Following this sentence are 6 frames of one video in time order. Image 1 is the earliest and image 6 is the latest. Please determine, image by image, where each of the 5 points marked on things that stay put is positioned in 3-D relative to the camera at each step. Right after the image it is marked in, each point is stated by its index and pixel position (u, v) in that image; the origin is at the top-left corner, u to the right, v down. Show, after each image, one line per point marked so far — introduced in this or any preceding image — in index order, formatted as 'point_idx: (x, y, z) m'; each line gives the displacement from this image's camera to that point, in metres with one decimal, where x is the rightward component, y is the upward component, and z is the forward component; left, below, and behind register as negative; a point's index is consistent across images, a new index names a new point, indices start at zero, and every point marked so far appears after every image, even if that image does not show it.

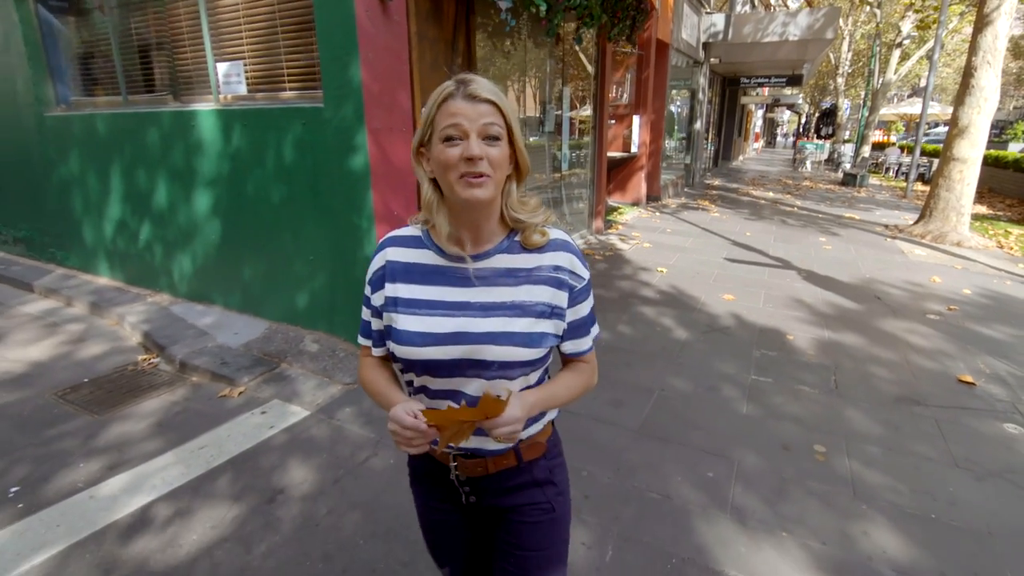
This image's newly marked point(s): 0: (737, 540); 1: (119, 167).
0: (+1.2, -1.3, +2.7) m
1: (-4.1, +1.3, +5.6) m
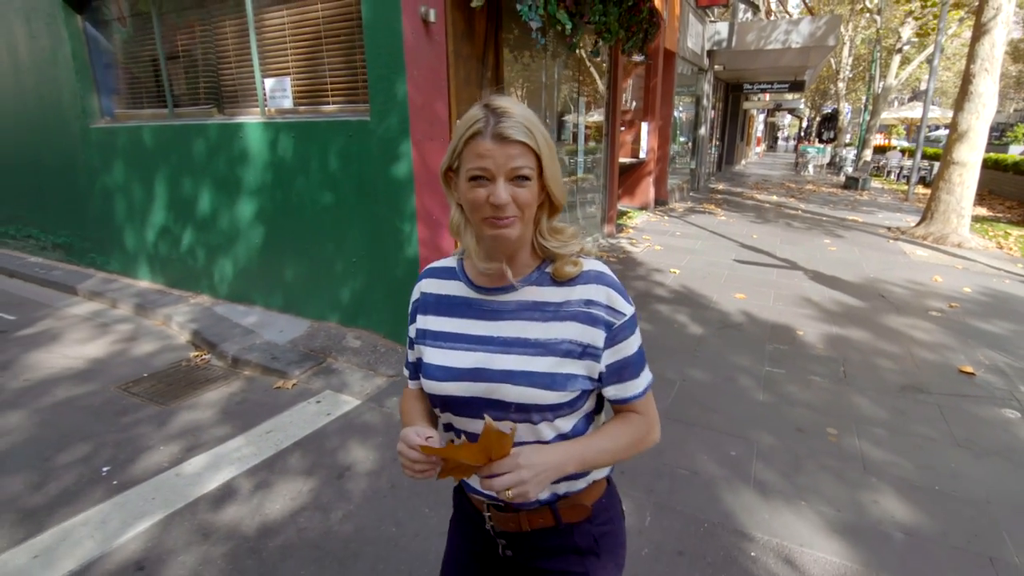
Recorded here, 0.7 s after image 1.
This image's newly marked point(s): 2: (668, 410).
0: (+1.4, -1.3, +3.0) m
1: (-3.8, +1.2, +5.9) m
2: (+1.2, -0.9, +4.0) m
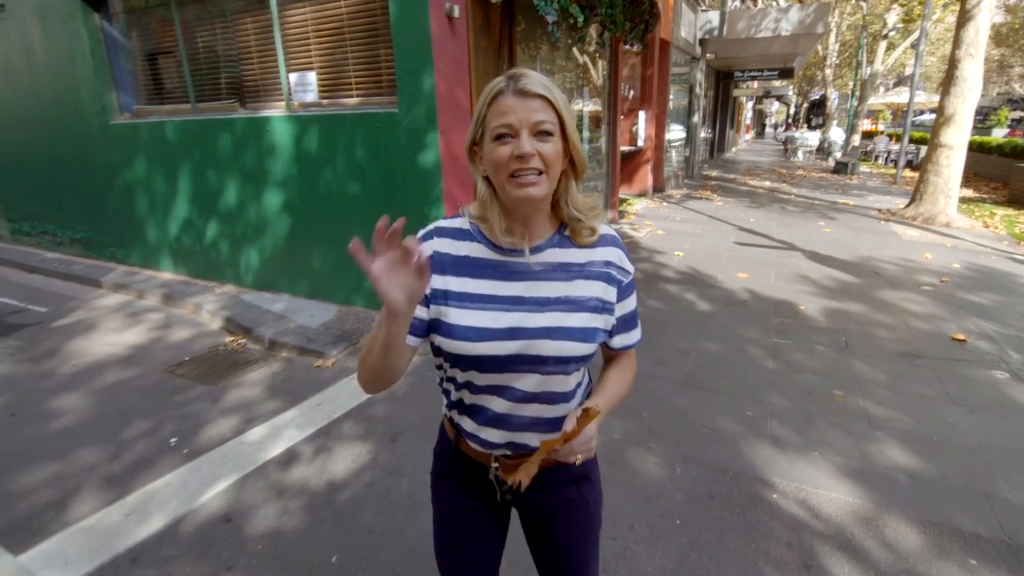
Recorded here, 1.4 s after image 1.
0: (+1.7, -1.1, +3.3) m
1: (-3.7, +1.4, +6.1) m
2: (+1.4, -0.7, +4.3) m
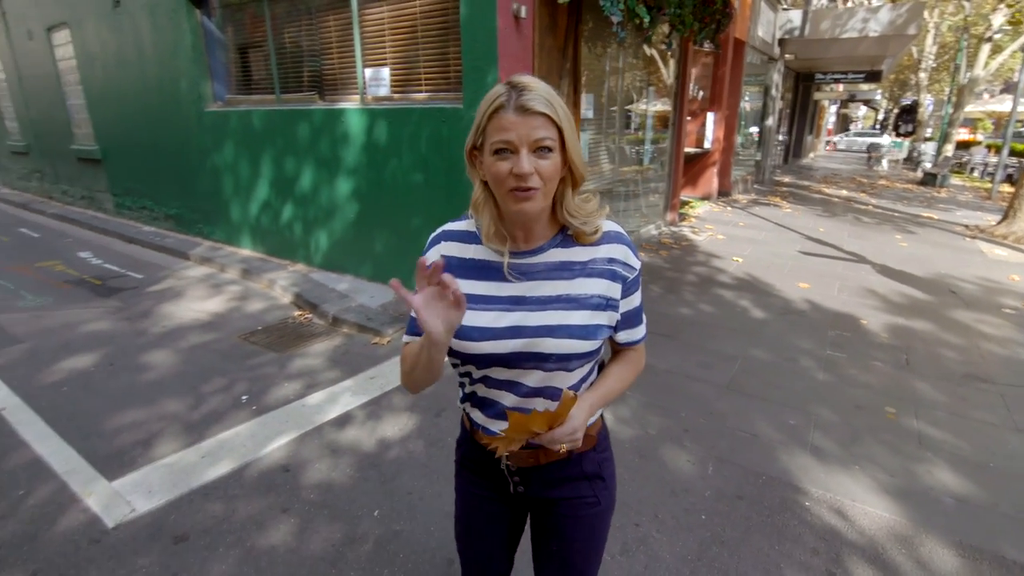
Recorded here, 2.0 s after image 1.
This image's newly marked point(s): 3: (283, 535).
0: (+1.9, -1.1, +3.3) m
1: (-3.0, +1.6, +6.6) m
2: (+1.7, -0.8, +4.3) m
3: (-1.1, -1.2, +2.5) m
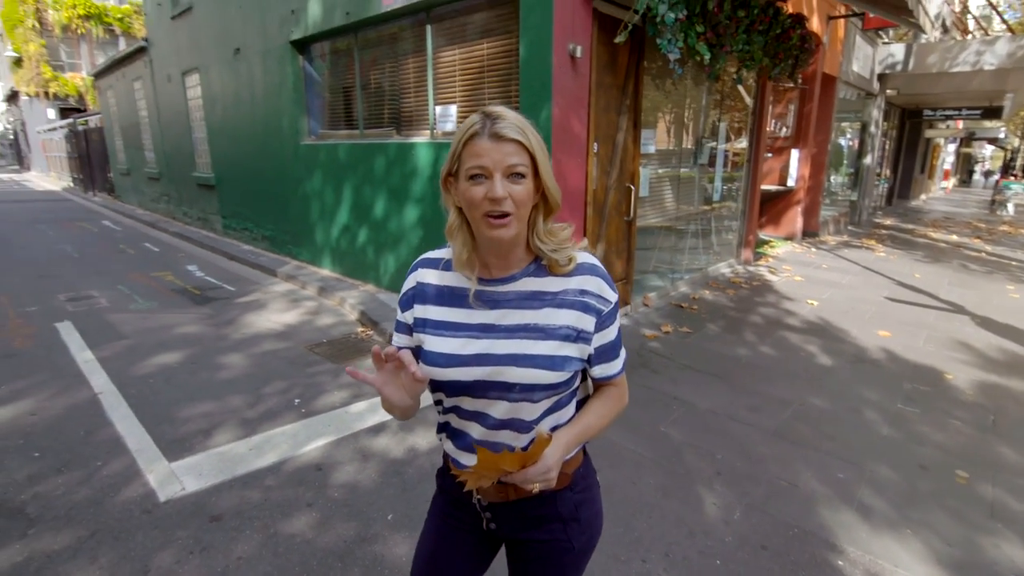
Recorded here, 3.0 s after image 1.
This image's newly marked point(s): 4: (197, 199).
0: (+2.0, -1.4, +3.0) m
1: (-2.2, +1.4, +7.2) m
2: (+2.0, -1.1, +4.1) m
3: (-1.1, -1.2, +2.7) m
4: (-6.7, +1.9, +11.4) m
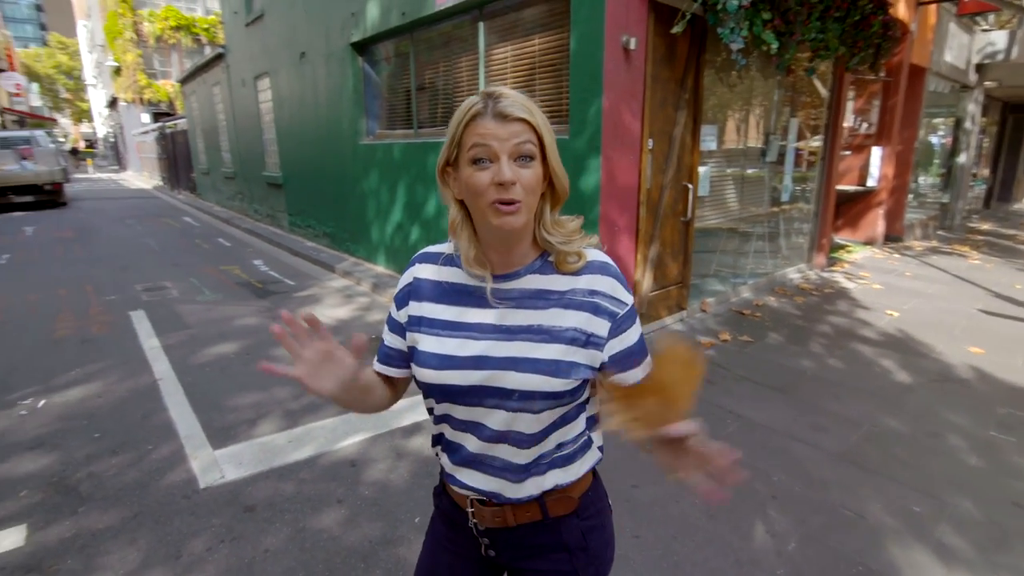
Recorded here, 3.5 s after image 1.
0: (+2.1, -1.4, +2.7) m
1: (-1.5, +1.4, +7.3) m
2: (+2.3, -1.1, +3.7) m
3: (-0.9, -1.2, +2.7) m
4: (-5.5, +2.0, +12.0) m
